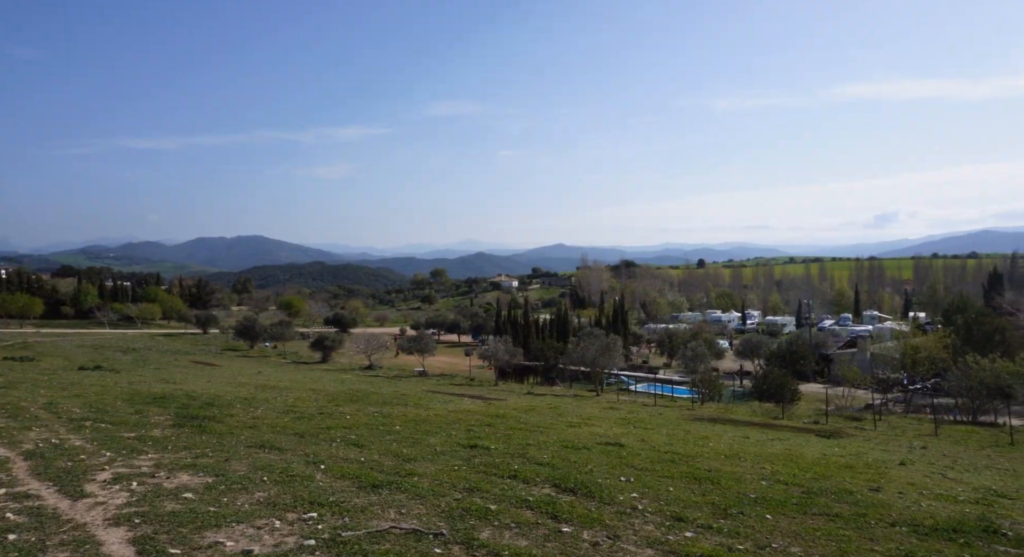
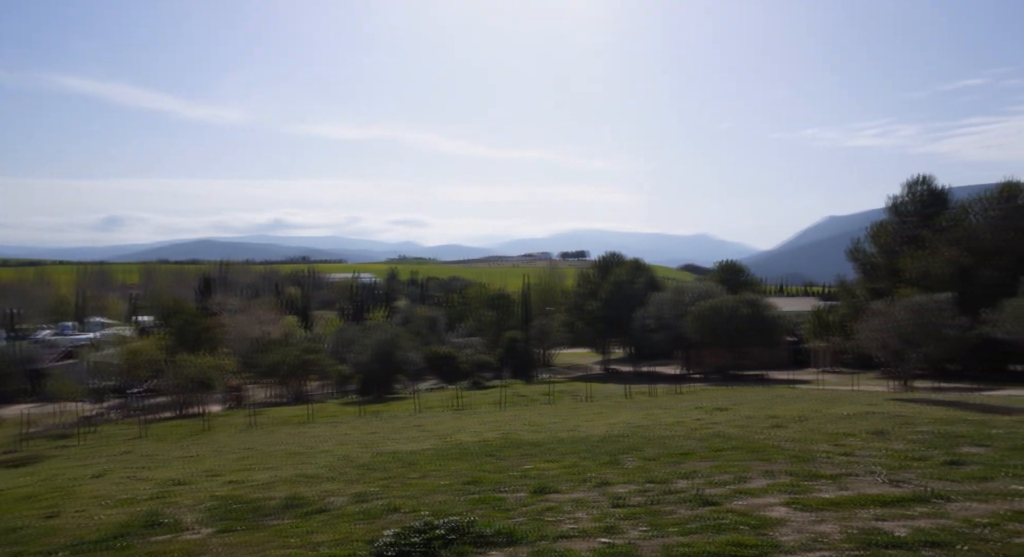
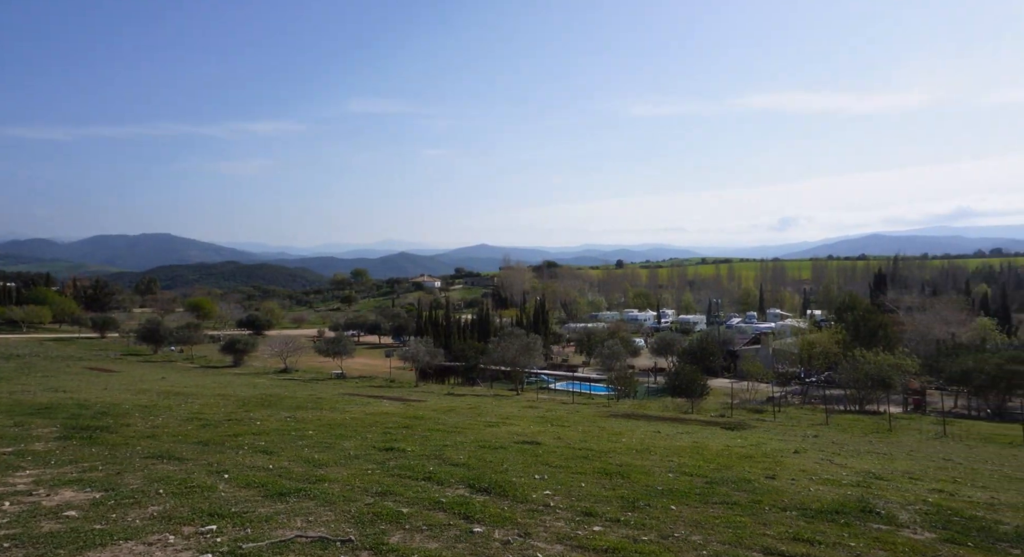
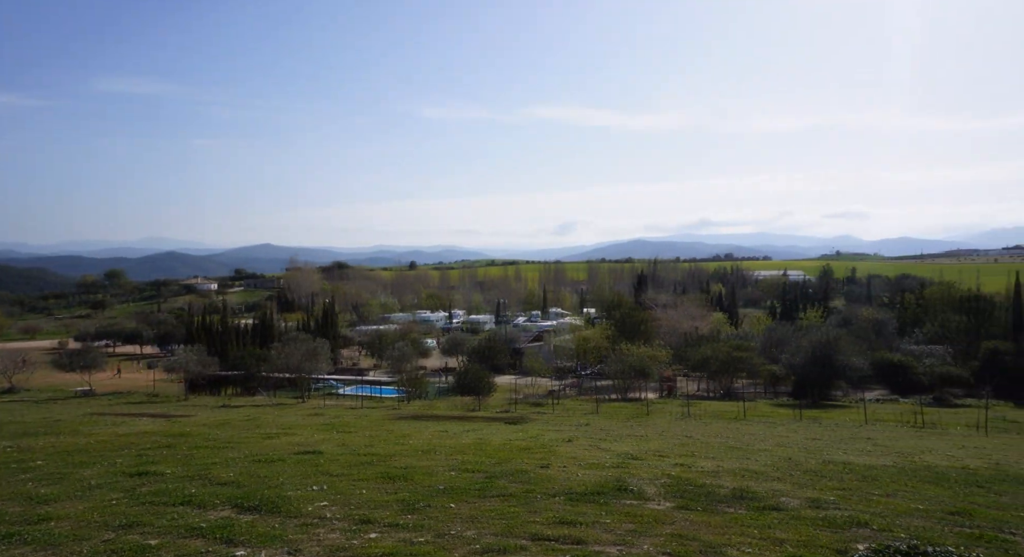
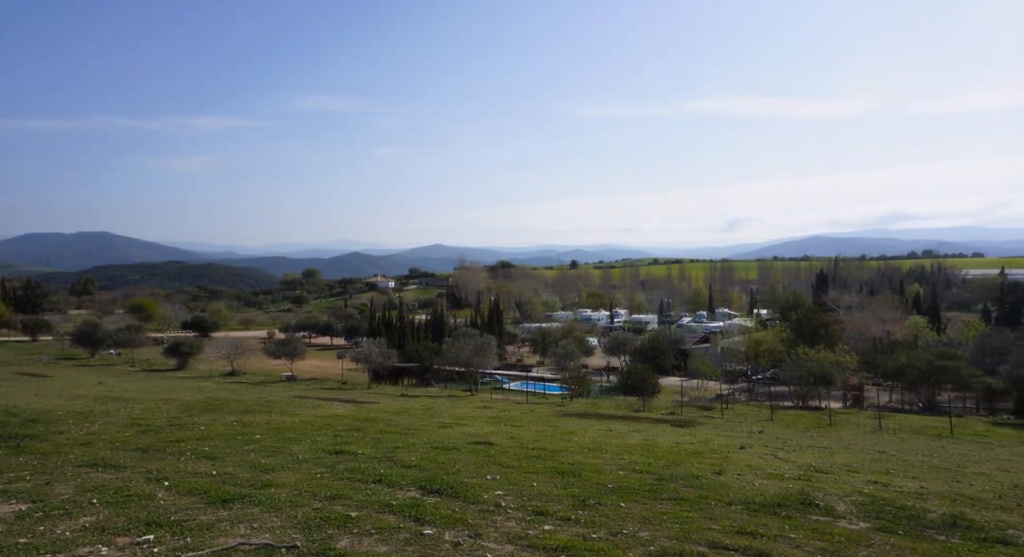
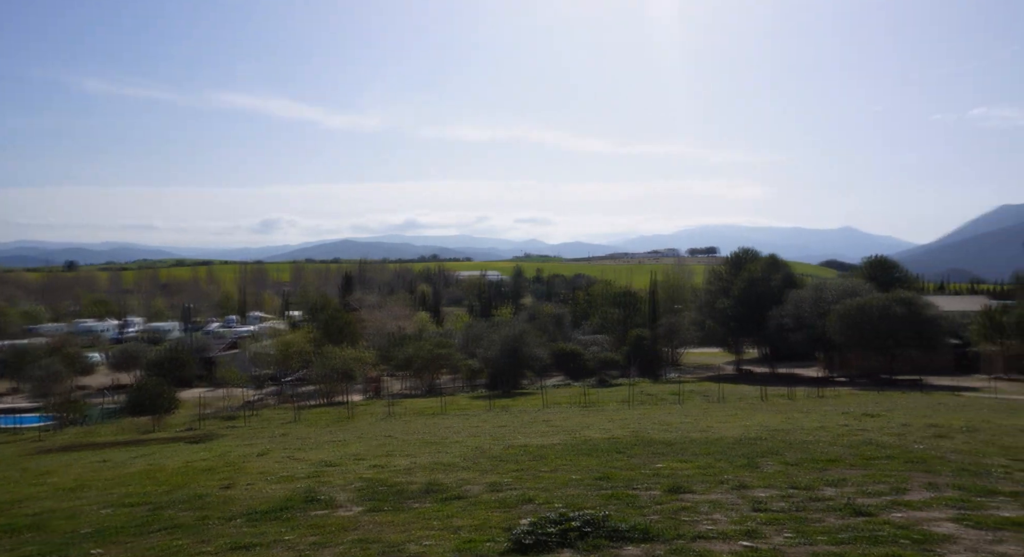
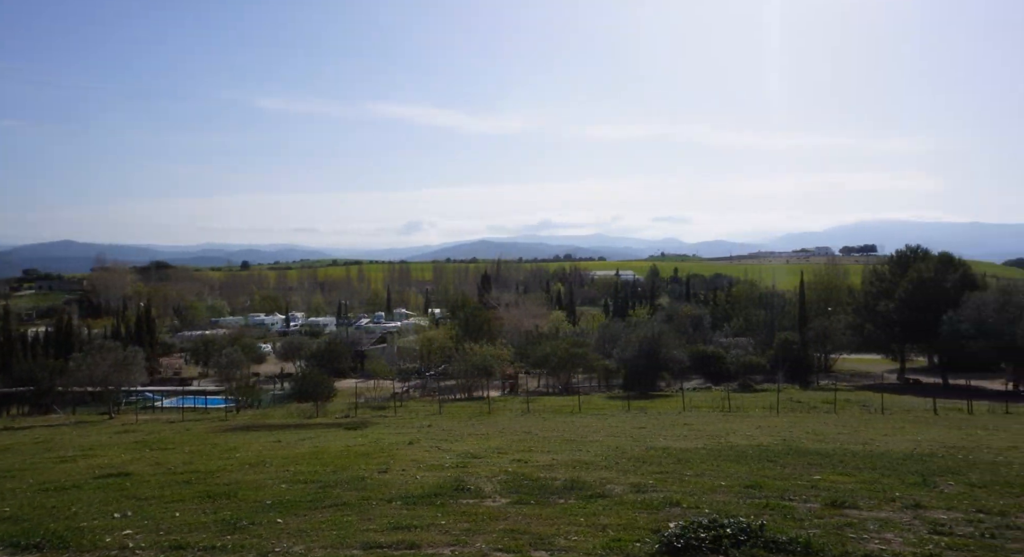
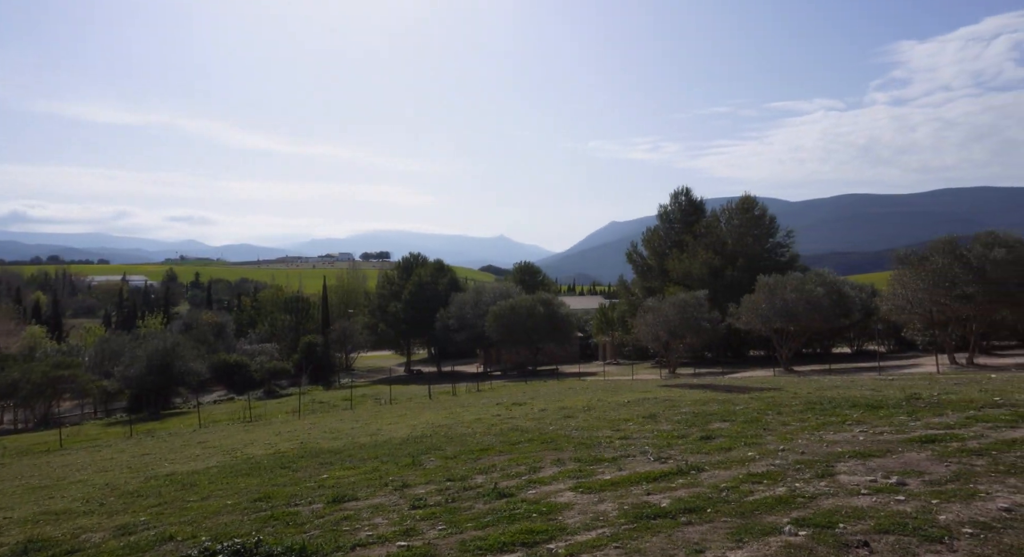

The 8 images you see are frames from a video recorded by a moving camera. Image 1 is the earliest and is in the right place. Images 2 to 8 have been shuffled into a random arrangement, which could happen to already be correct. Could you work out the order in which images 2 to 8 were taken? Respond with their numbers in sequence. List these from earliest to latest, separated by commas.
3, 5, 4, 7, 6, 2, 8
